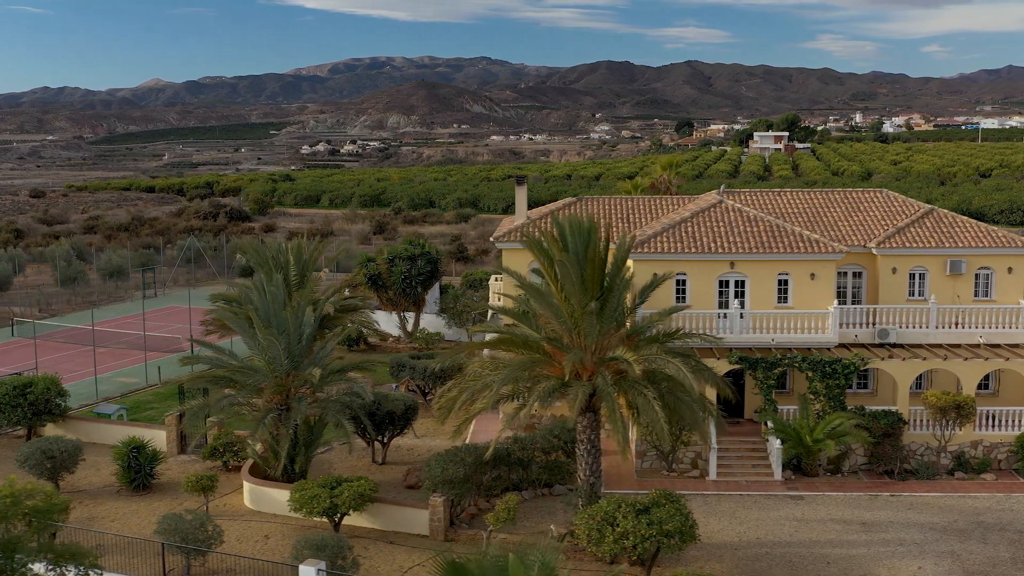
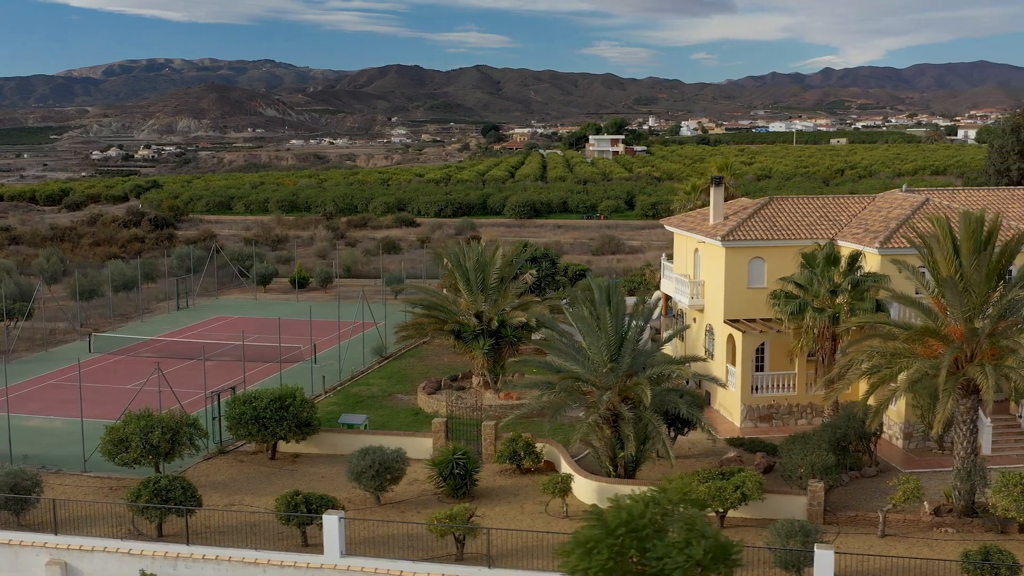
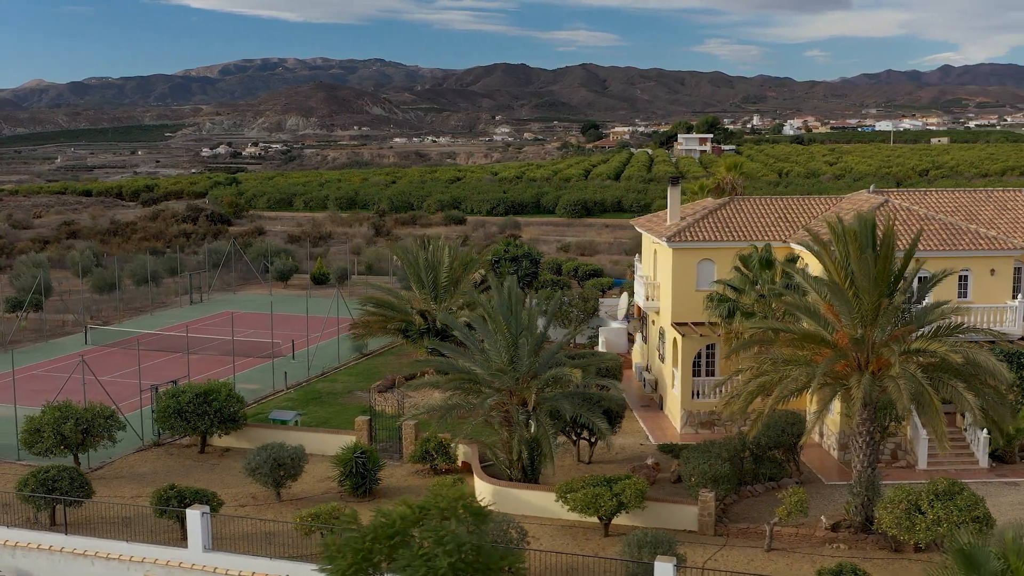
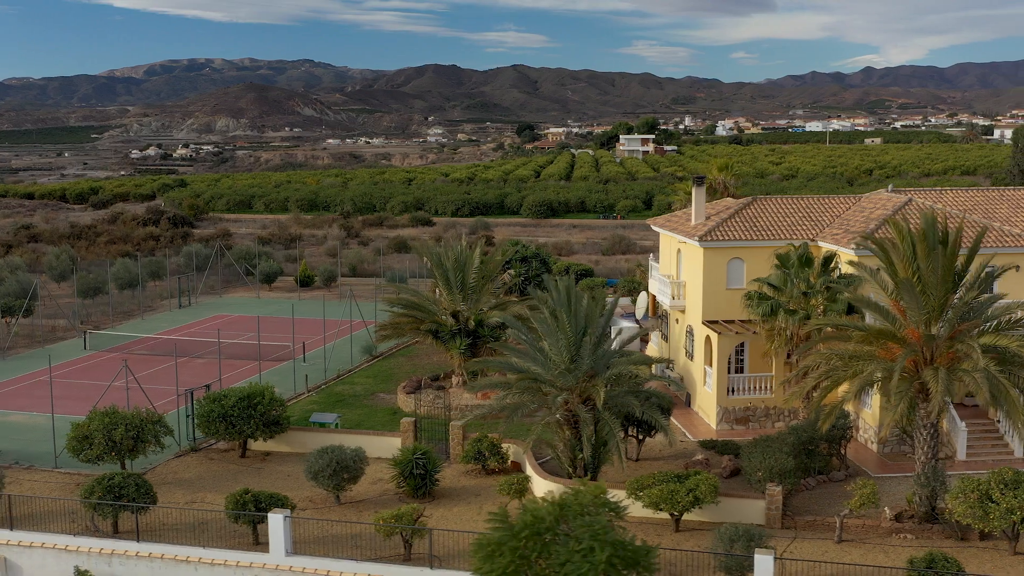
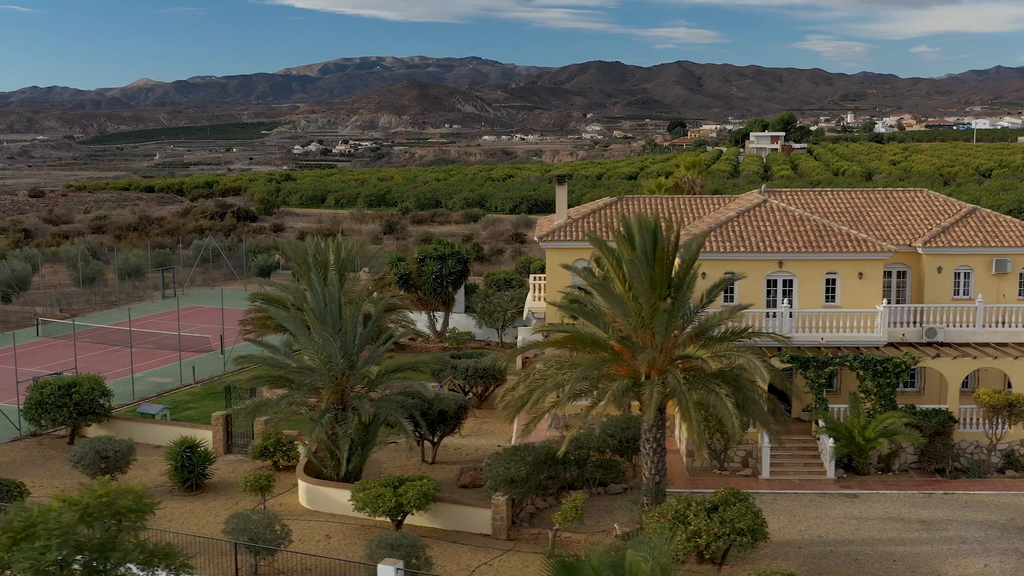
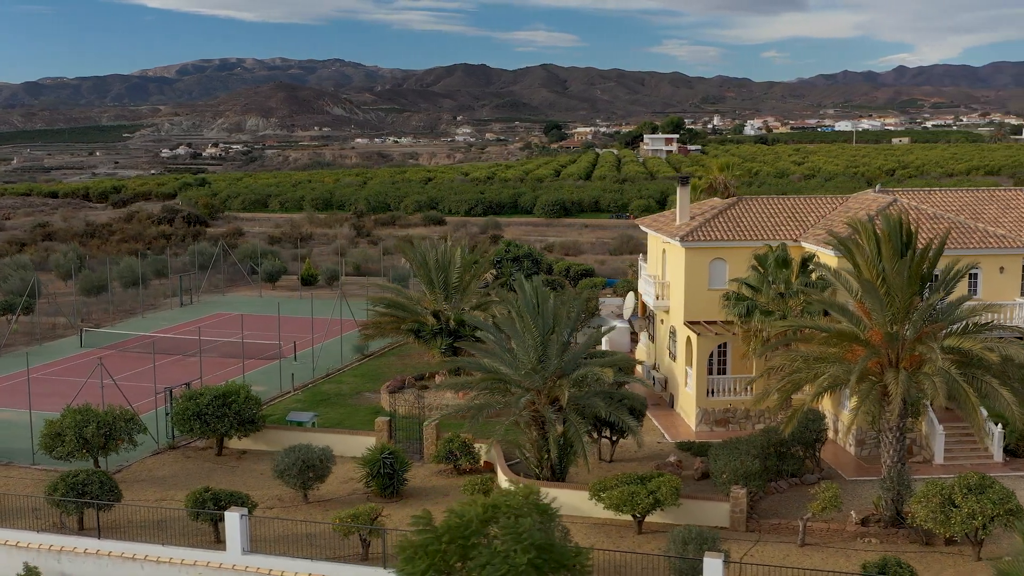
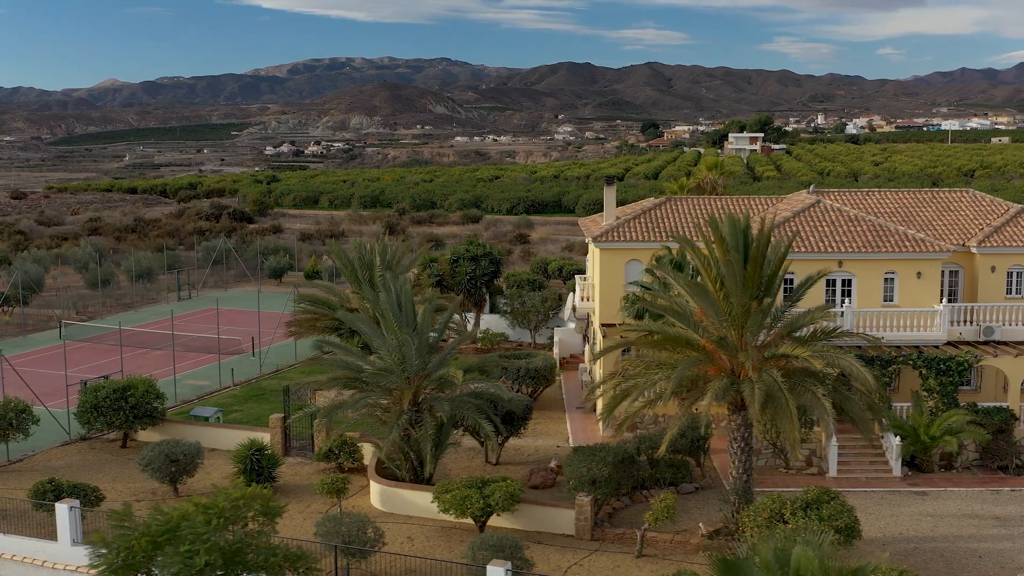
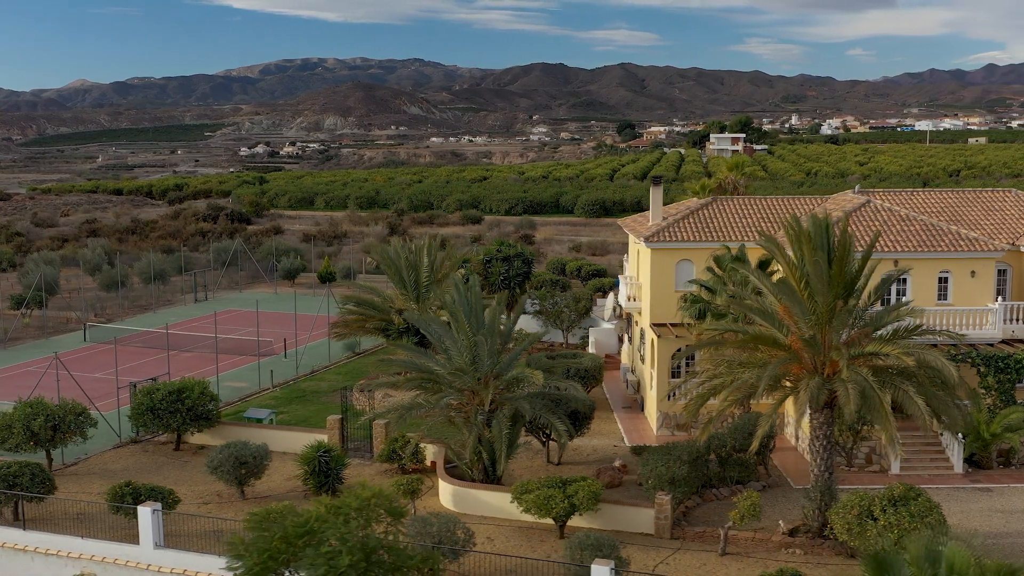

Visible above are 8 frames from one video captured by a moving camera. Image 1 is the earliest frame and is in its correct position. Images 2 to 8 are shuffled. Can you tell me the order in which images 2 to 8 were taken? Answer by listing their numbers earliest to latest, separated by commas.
5, 7, 8, 3, 6, 4, 2
